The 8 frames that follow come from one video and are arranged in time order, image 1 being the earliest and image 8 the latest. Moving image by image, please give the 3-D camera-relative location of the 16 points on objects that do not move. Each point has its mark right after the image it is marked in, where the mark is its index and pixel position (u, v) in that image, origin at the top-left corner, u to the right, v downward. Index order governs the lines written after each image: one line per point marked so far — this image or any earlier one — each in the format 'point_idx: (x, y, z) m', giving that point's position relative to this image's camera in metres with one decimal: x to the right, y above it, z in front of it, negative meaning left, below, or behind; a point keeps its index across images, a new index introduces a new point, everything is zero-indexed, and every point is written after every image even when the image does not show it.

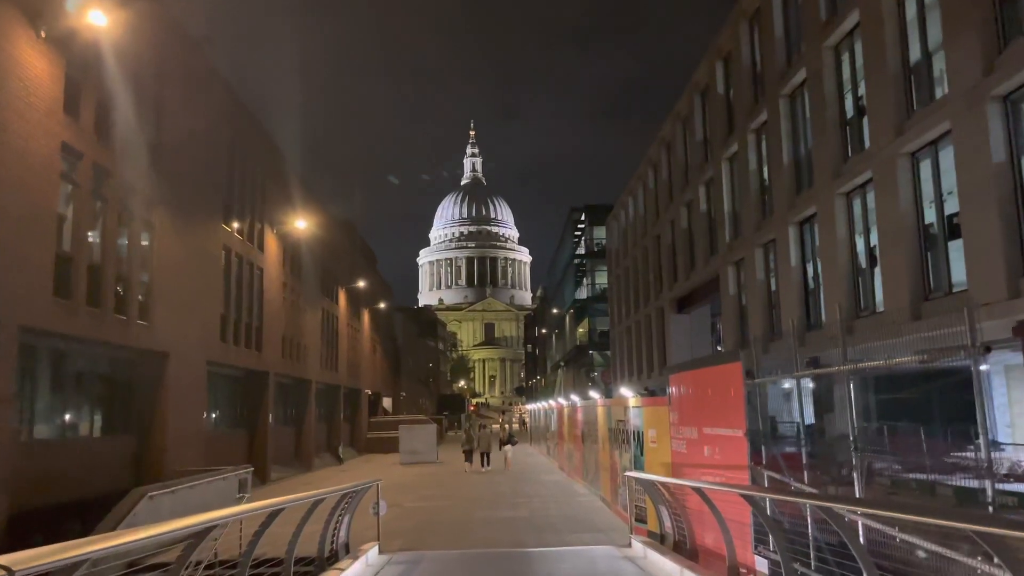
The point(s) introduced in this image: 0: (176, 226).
0: (-8.0, +1.5, +19.3) m
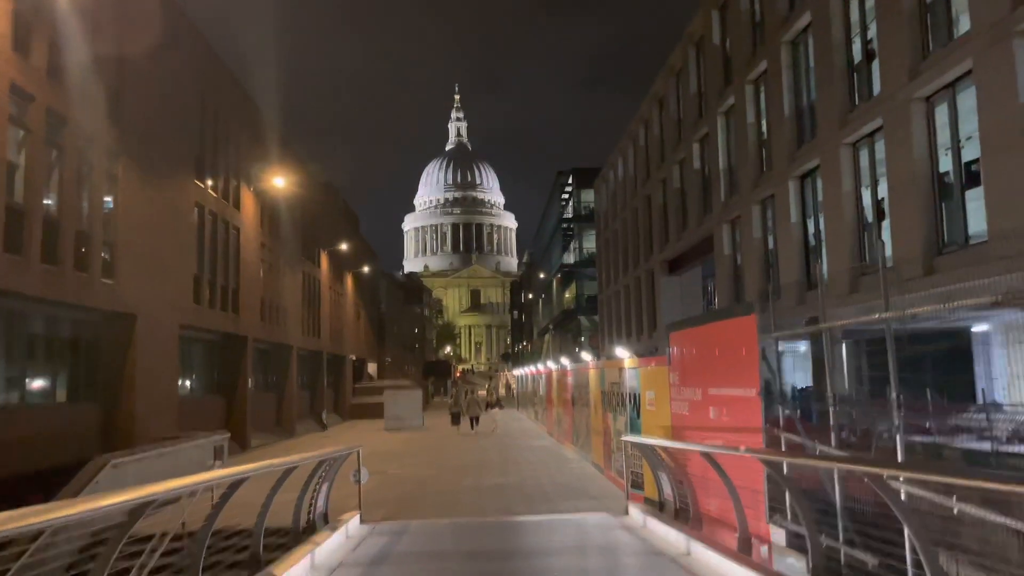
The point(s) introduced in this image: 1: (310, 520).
0: (-8.3, +2.5, +18.1) m
1: (-2.7, -3.1, +10.9) m
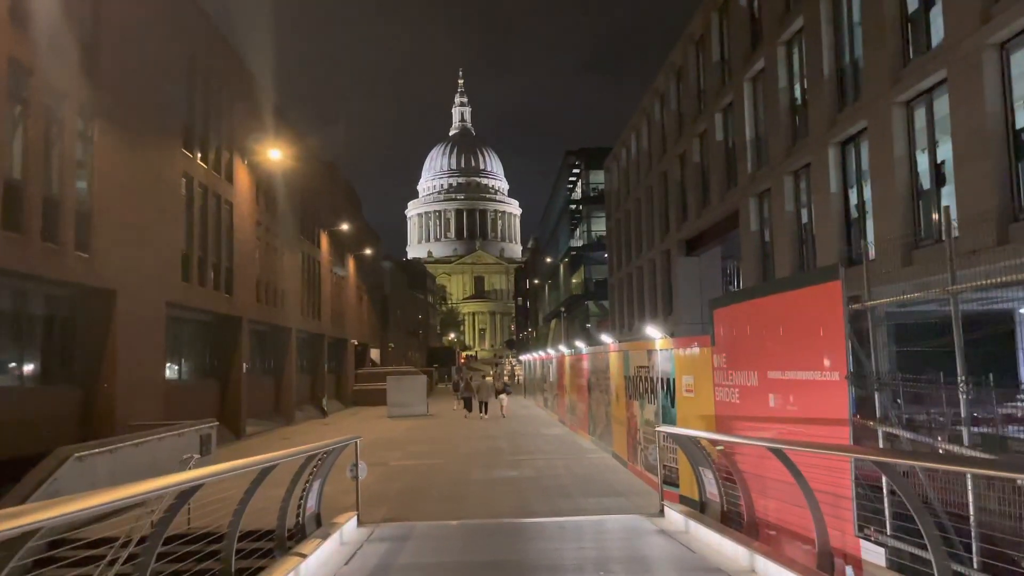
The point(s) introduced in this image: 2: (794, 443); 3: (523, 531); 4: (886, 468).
0: (-8.0, +3.0, +16.6) m
1: (-2.5, -2.7, +9.4) m
2: (+2.4, -1.3, +6.8) m
3: (+0.1, -3.0, +10.0) m
4: (+2.5, -1.2, +5.4) m
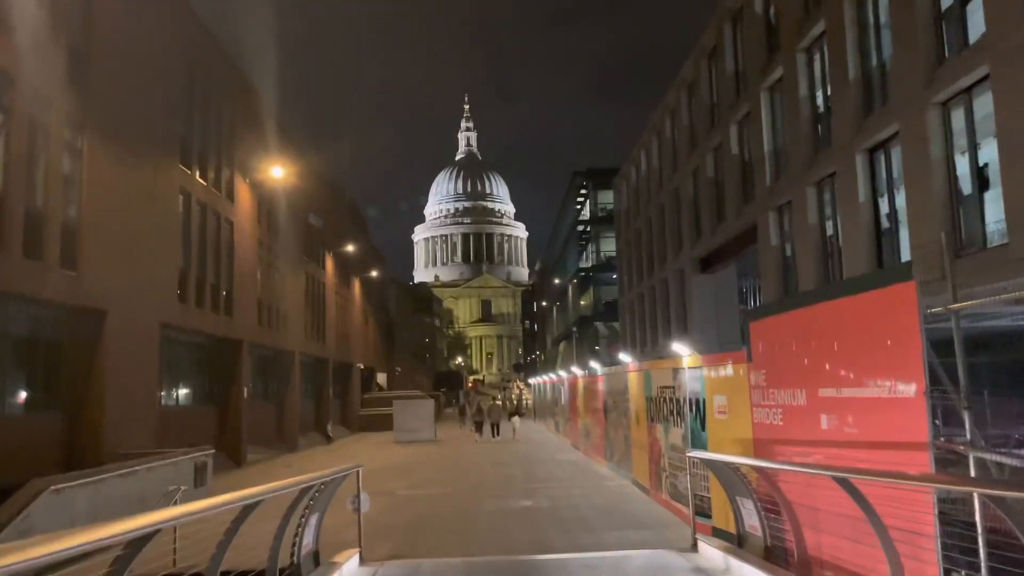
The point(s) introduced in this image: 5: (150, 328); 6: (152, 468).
0: (-7.8, +2.6, +15.8) m
1: (-2.3, -2.9, +8.4) m
2: (+2.5, -1.3, +5.8) m
3: (+0.3, -3.1, +9.0) m
4: (+2.7, -1.2, +4.4) m
5: (-7.8, -0.9, +17.3) m
6: (-6.0, -3.0, +13.3) m
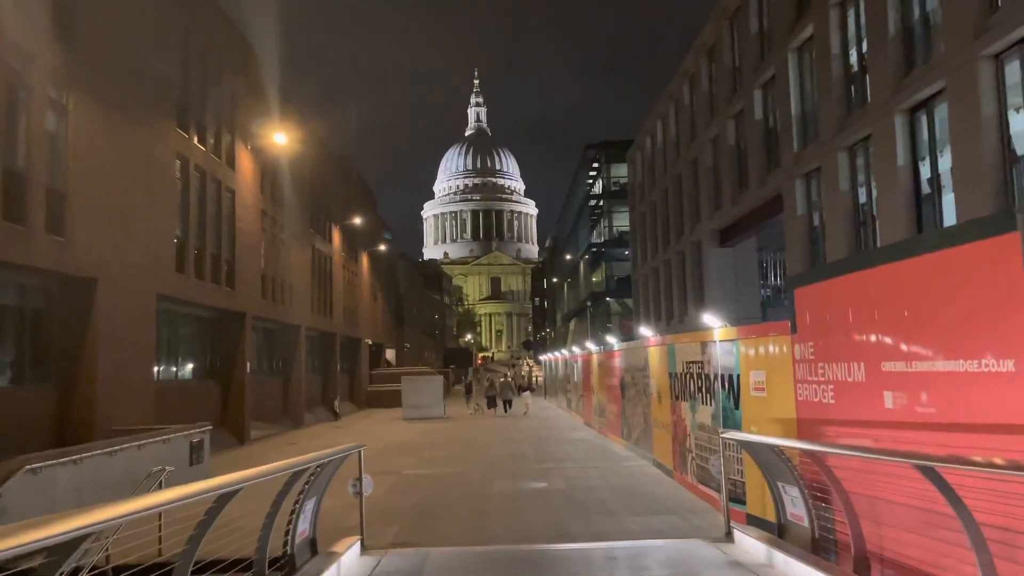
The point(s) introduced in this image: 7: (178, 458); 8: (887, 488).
0: (-7.6, +3.2, +14.9) m
1: (-2.1, -2.5, +7.6) m
2: (+2.7, -1.0, +4.9) m
3: (+0.5, -2.8, +8.1) m
4: (+2.8, -0.9, +3.5) m
5: (-7.5, -0.2, +16.5) m
6: (-5.7, -2.5, +12.5) m
7: (-5.7, -2.9, +13.7) m
8: (+3.1, -1.6, +6.6) m
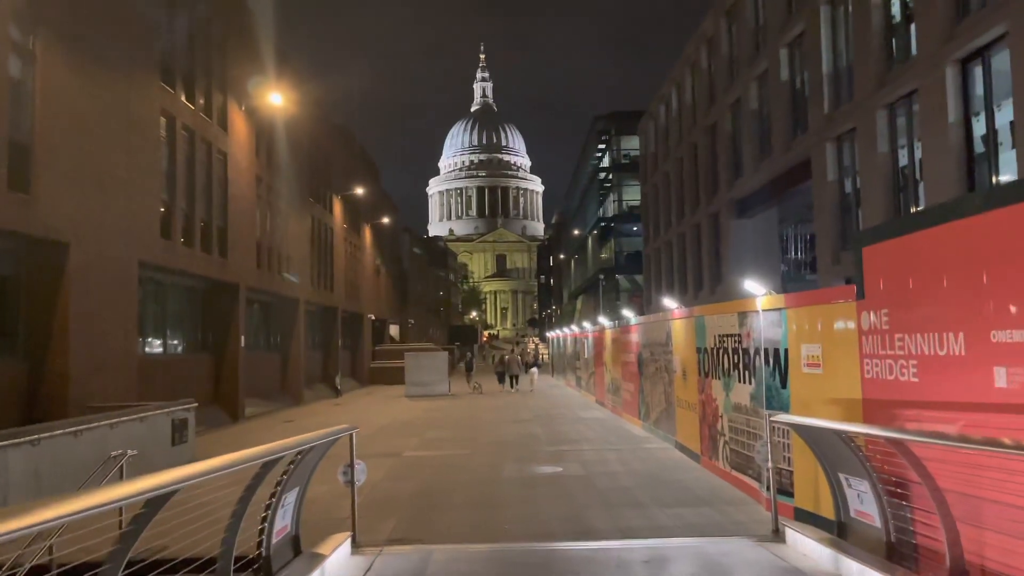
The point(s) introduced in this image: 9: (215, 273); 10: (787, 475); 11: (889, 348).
0: (-7.3, +3.8, +13.6) m
1: (-2.0, -2.1, +6.4) m
2: (+2.8, -0.8, +3.6) m
3: (+0.6, -2.4, +6.9) m
4: (+2.9, -0.7, +2.2) m
5: (-7.3, +0.4, +15.2) m
6: (-5.6, -1.9, +11.3) m
7: (-5.5, -2.3, +12.6) m
8: (+3.2, -1.3, +5.3) m
9: (-7.3, +0.4, +19.7) m
10: (+2.8, -2.0, +8.4) m
11: (+3.1, -0.5, +6.6) m
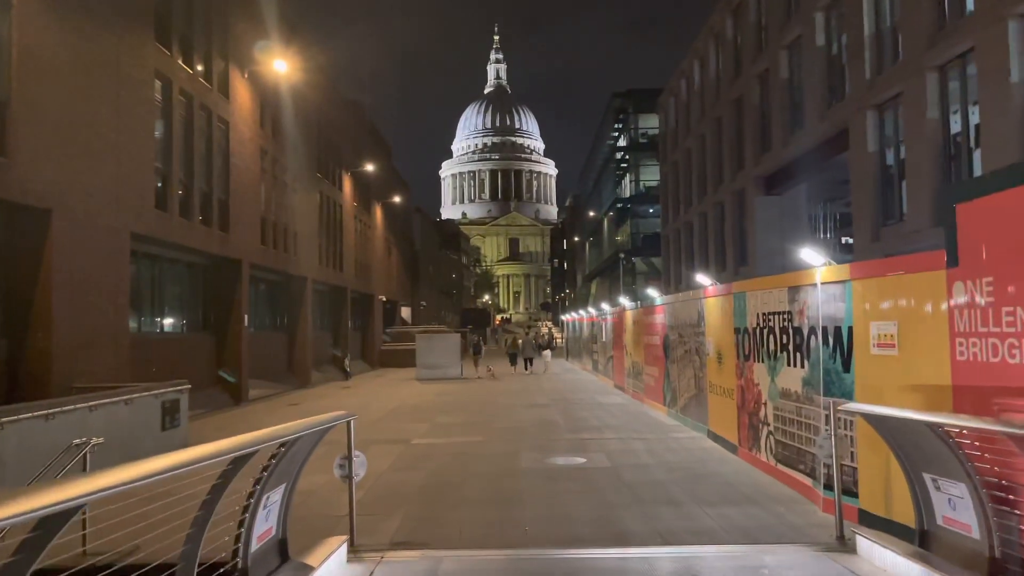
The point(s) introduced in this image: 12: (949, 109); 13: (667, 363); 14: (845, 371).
0: (-7.0, +4.2, +12.5) m
1: (-1.8, -1.9, +5.4) m
2: (+2.9, -0.6, +2.5) m
3: (+0.8, -2.1, +5.8) m
4: (+3.0, -0.5, +1.1) m
5: (-7.0, +0.9, +14.2) m
6: (-5.3, -1.5, +10.4) m
7: (-5.3, -1.9, +11.6) m
8: (+3.4, -1.1, +4.2) m
9: (-6.9, +0.9, +18.7) m
10: (+3.0, -1.7, +7.3) m
11: (+3.3, -0.2, +5.4) m
12: (+8.2, +3.4, +15.1) m
13: (+3.0, -1.4, +15.6) m
14: (+3.1, -0.8, +7.6) m
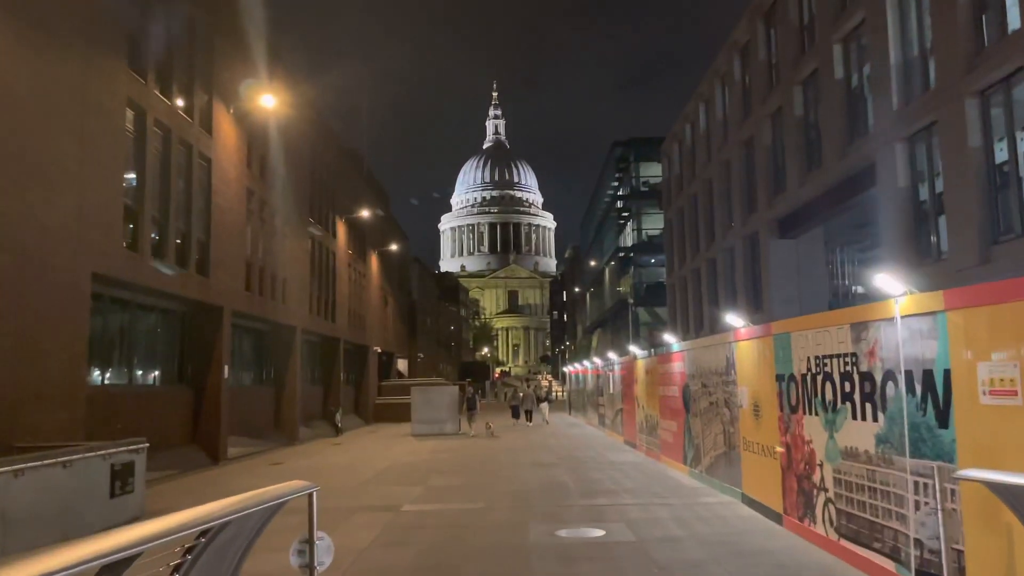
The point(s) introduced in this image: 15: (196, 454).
0: (-7.0, +3.6, +11.3) m
1: (-1.7, -2.0, +3.8) m
2: (+3.0, -0.5, +1.0) m
3: (+0.9, -2.3, +4.2) m
4: (+3.1, -0.4, -0.4) m
5: (-6.9, +0.2, +12.8) m
6: (-5.3, -2.0, +8.7) m
7: (-5.2, -2.5, +10.0) m
8: (+3.4, -1.1, +2.7) m
9: (-6.9, -0.1, +17.3) m
10: (+3.1, -1.9, +5.7) m
11: (+3.3, -0.3, +3.9) m
12: (+8.3, +2.6, +13.8) m
13: (+3.1, -2.2, +14.0) m
14: (+3.2, -1.0, +6.0) m
15: (-7.1, -3.7, +18.0) m
